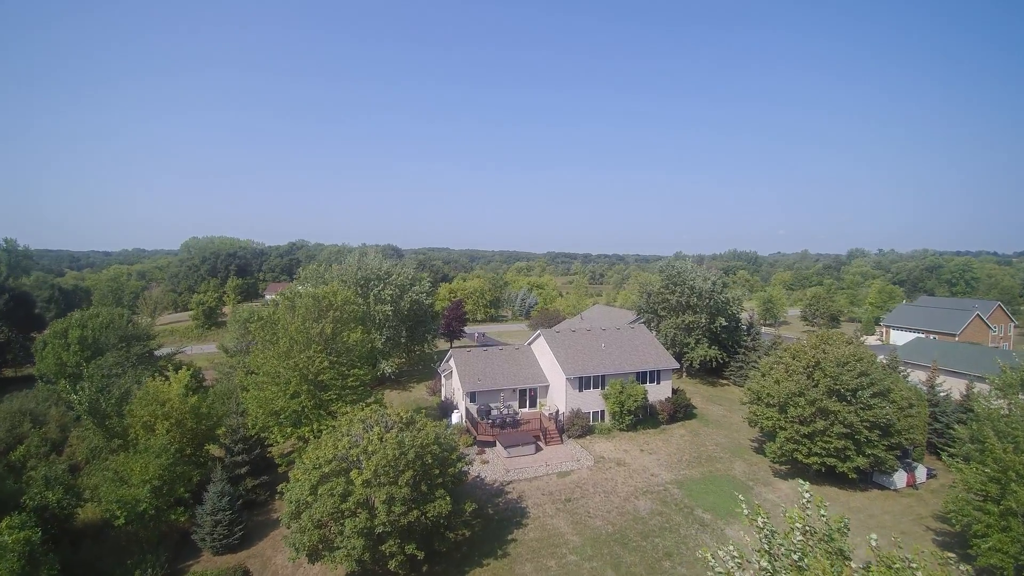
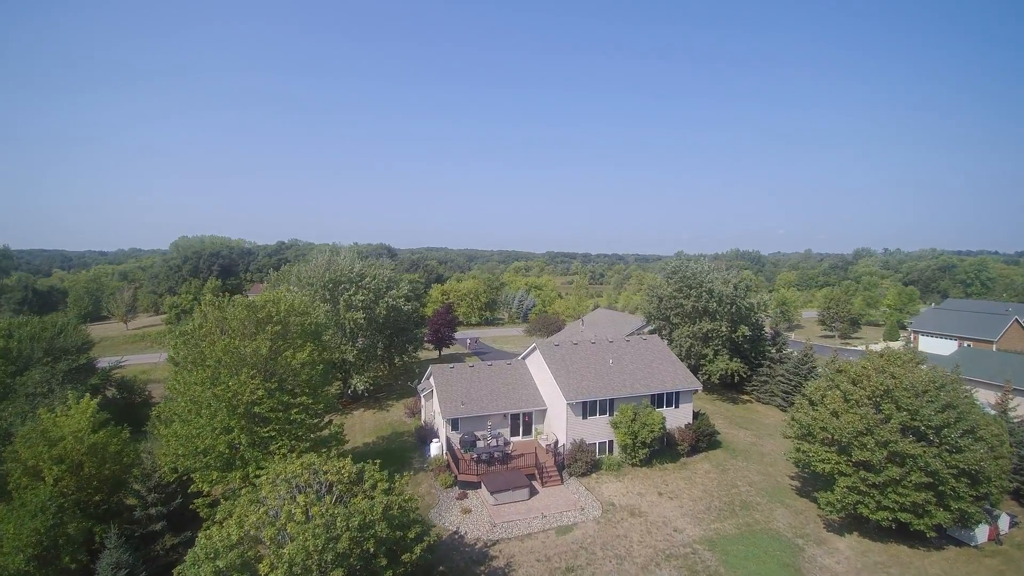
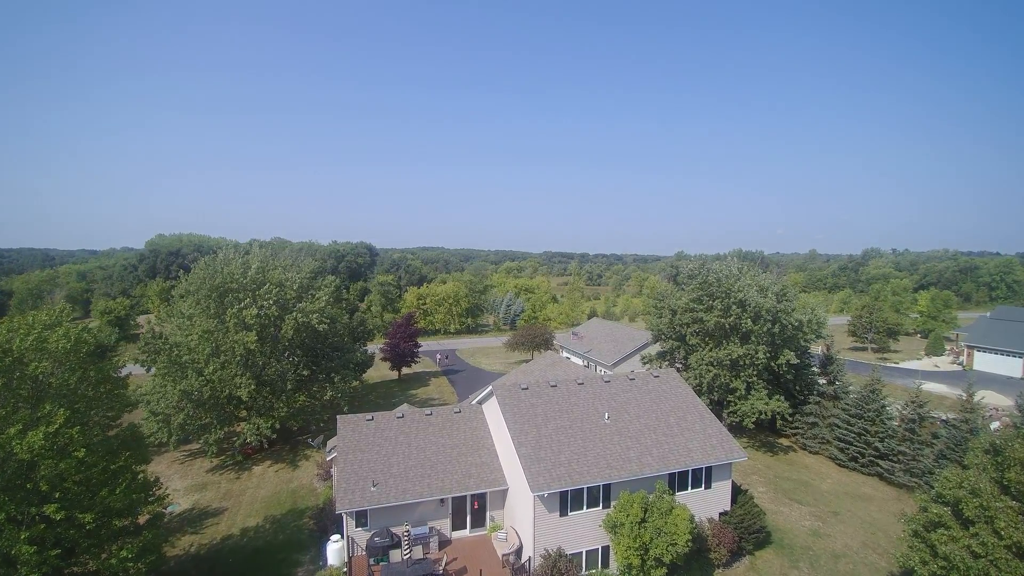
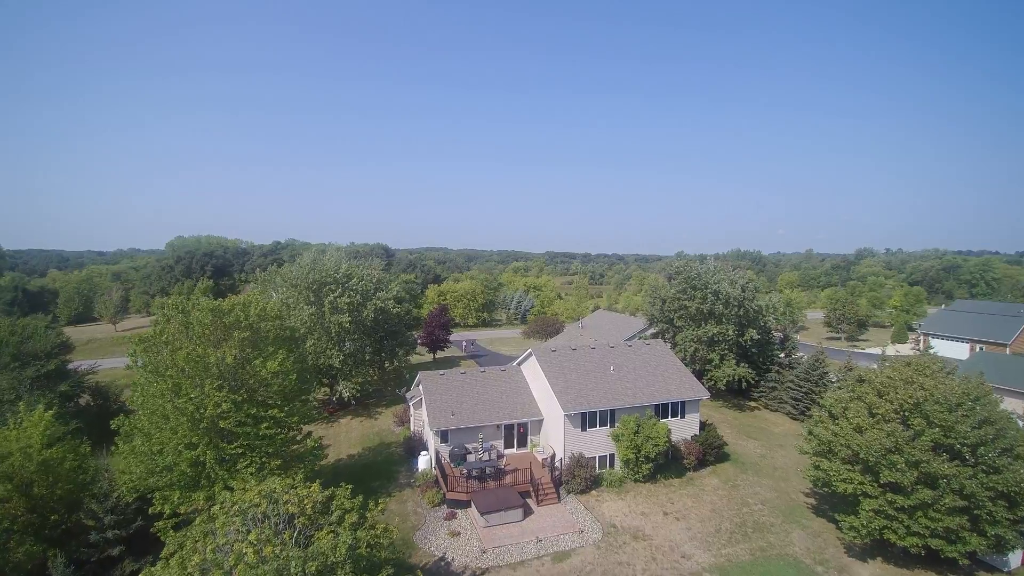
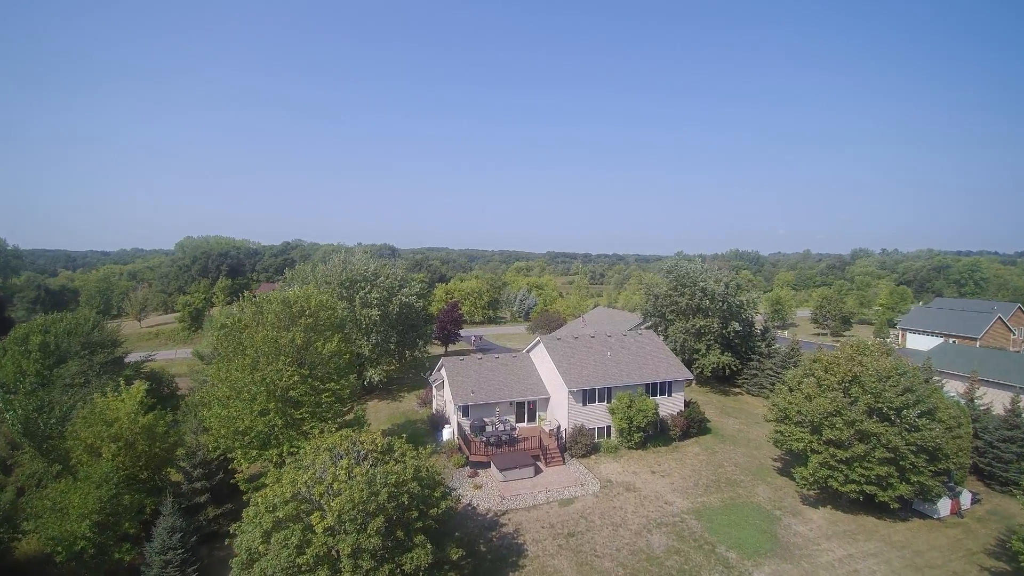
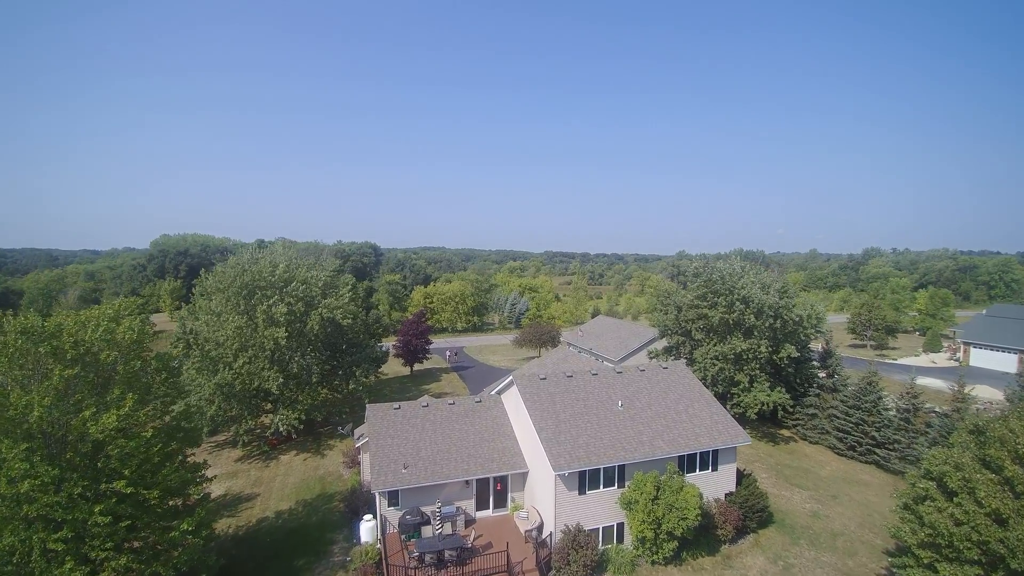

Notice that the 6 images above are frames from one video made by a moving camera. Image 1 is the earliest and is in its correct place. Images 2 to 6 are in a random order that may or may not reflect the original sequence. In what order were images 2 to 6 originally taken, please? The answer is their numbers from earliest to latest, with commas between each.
5, 2, 4, 6, 3
